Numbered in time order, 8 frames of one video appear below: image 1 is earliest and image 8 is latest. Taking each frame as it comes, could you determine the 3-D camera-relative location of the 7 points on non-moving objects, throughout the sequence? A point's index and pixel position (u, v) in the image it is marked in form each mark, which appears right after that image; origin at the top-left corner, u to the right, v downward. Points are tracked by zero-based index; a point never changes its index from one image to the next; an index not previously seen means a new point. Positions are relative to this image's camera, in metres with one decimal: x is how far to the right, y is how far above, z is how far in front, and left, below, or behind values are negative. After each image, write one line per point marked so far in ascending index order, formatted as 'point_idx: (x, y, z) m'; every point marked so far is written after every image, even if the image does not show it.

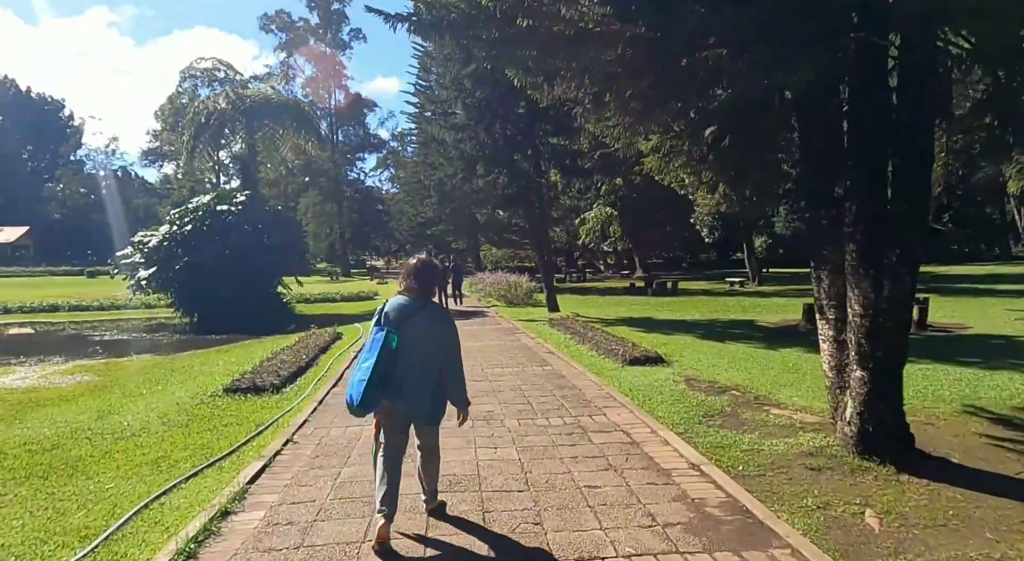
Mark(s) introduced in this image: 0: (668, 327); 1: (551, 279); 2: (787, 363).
0: (+3.6, -1.1, +14.0) m
1: (+1.2, 0.0, +18.7) m
2: (+3.9, -1.2, +8.7) m
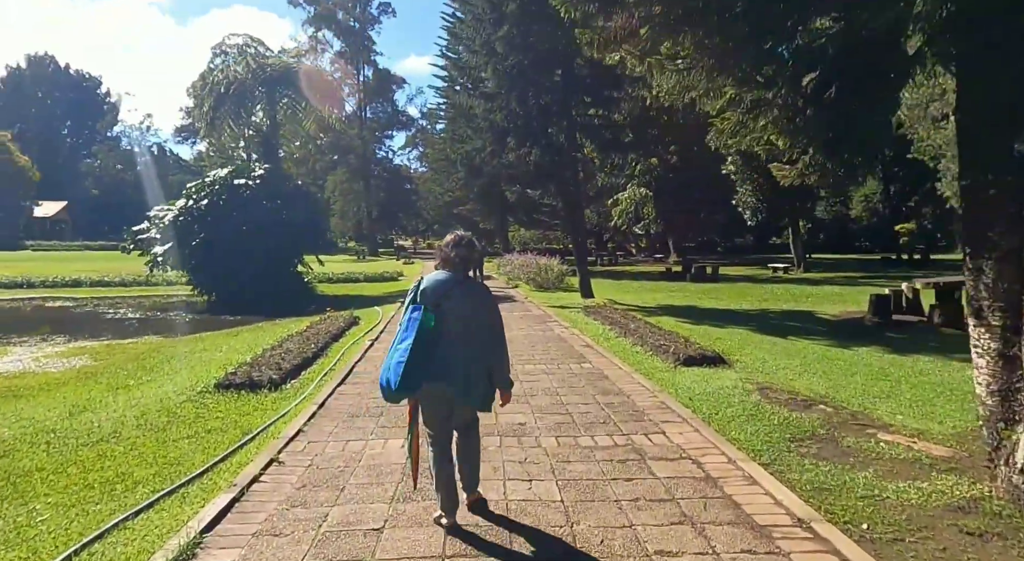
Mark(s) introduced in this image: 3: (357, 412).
0: (+4.2, -0.8, +12.7) m
1: (+2.1, +0.5, +17.5) m
2: (+4.4, -1.1, +7.4) m
3: (-1.4, -1.2, +5.6) m
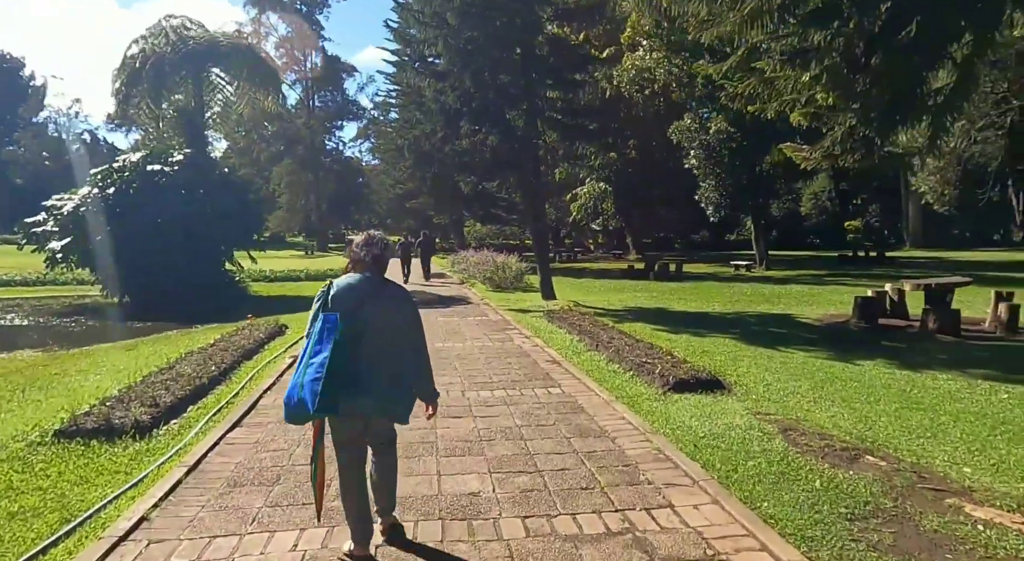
0: (+3.4, -0.8, +11.5) m
1: (+0.9, +0.5, +16.1) m
2: (+3.9, -1.1, +6.2) m
3: (-1.8, -1.3, +4.0) m
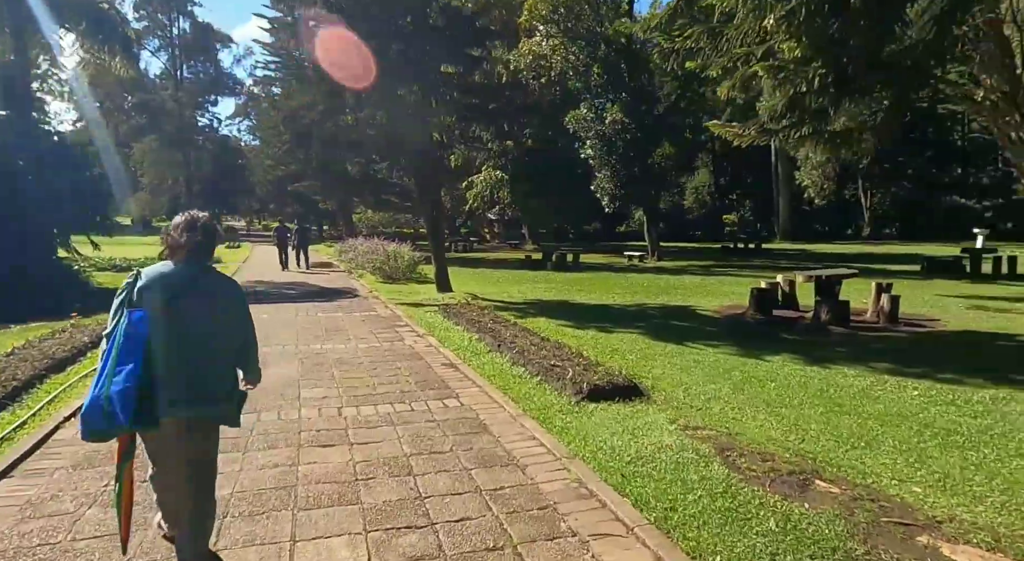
0: (+1.5, -0.6, +10.9) m
1: (-1.8, +0.8, +15.0) m
2: (+2.9, -1.1, +5.8) m
3: (-2.3, -1.3, +2.7) m
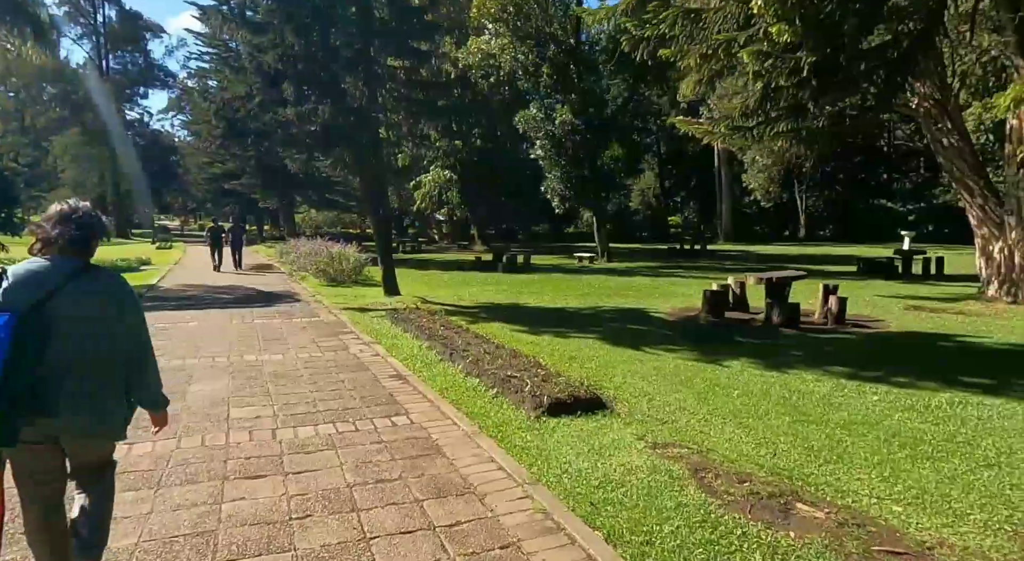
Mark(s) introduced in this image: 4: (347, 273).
0: (+0.6, -0.7, +10.6) m
1: (-2.9, +0.7, +14.4) m
2: (+2.5, -1.1, +5.6) m
3: (-2.5, -1.3, +2.1) m
4: (-4.8, +0.2, +17.8) m
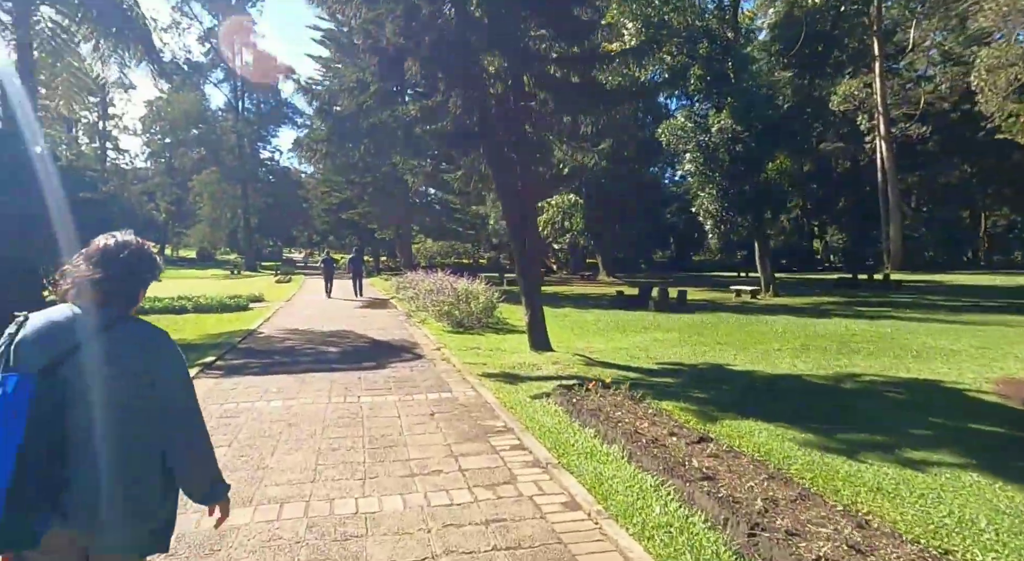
0: (+3.3, -1.4, +6.4) m
1: (+0.4, -0.2, +10.9) m
2: (+4.2, -1.6, +1.2) m
3: (-1.3, -1.6, -1.4) m
4: (-0.8, -0.8, +14.4) m
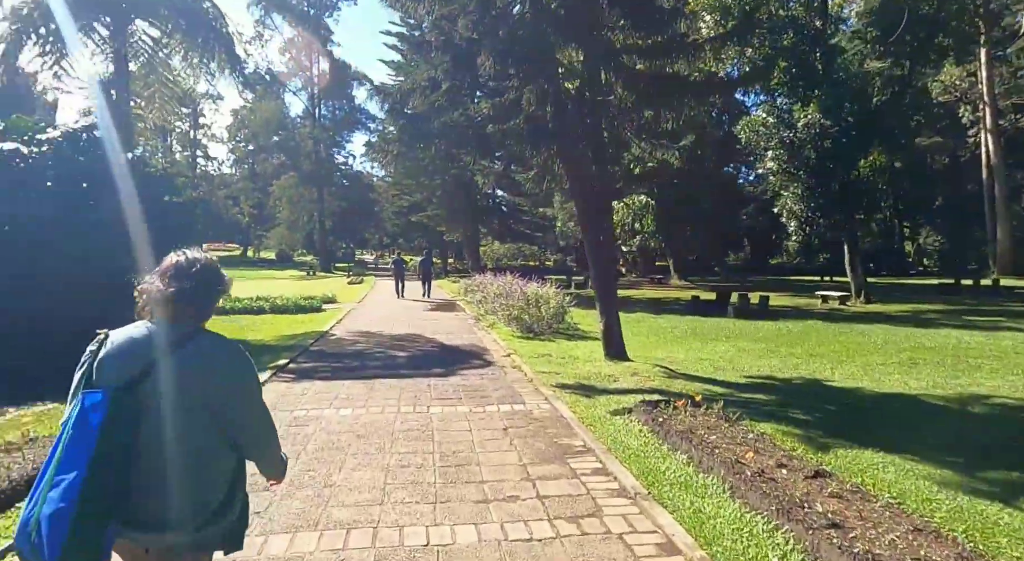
0: (+4.0, -1.5, +5.5) m
1: (+1.7, -0.3, +10.3) m
2: (+4.3, -1.6, +0.2) m
3: (-1.4, -1.6, -1.8) m
4: (+0.8, -0.9, +13.9) m
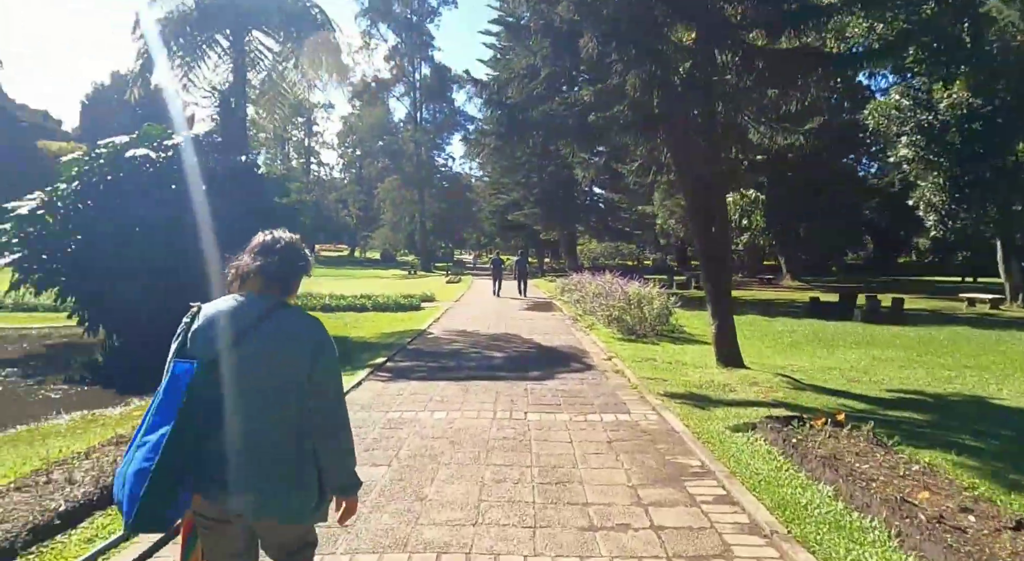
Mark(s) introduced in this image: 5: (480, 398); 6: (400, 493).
0: (+4.8, -1.5, +4.3) m
1: (+3.3, -0.3, +9.3) m
2: (+4.3, -1.6, -1.0) m
3: (-1.6, -1.6, -2.1) m
4: (+3.0, -0.9, +13.1) m
5: (-0.4, -1.4, +7.4) m
6: (-0.8, -1.5, +4.4) m
